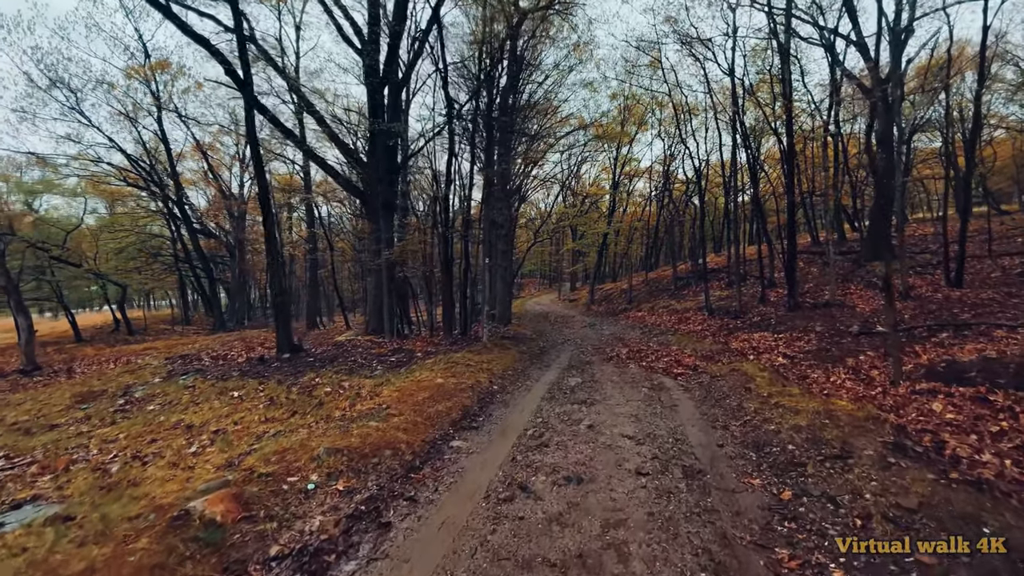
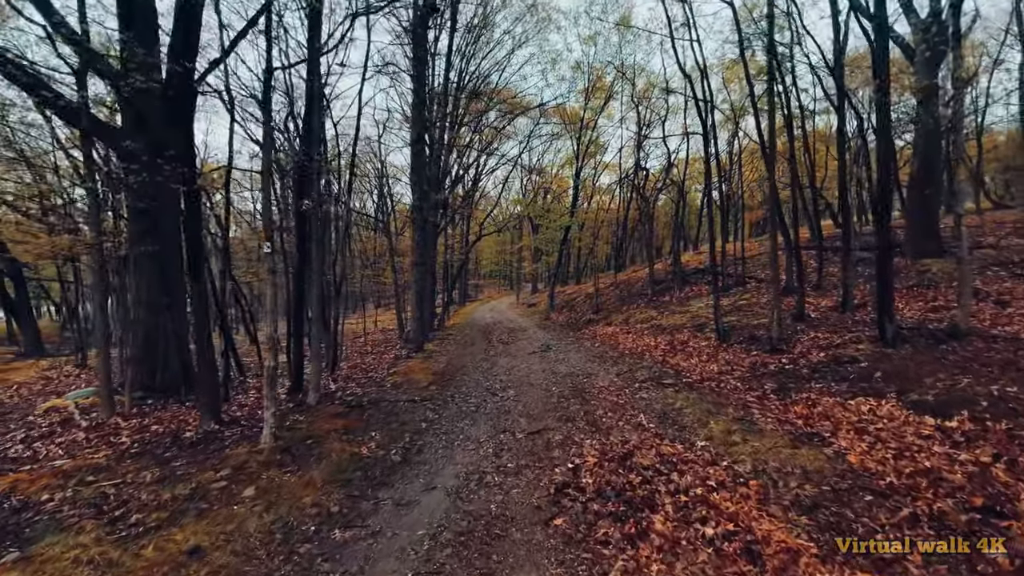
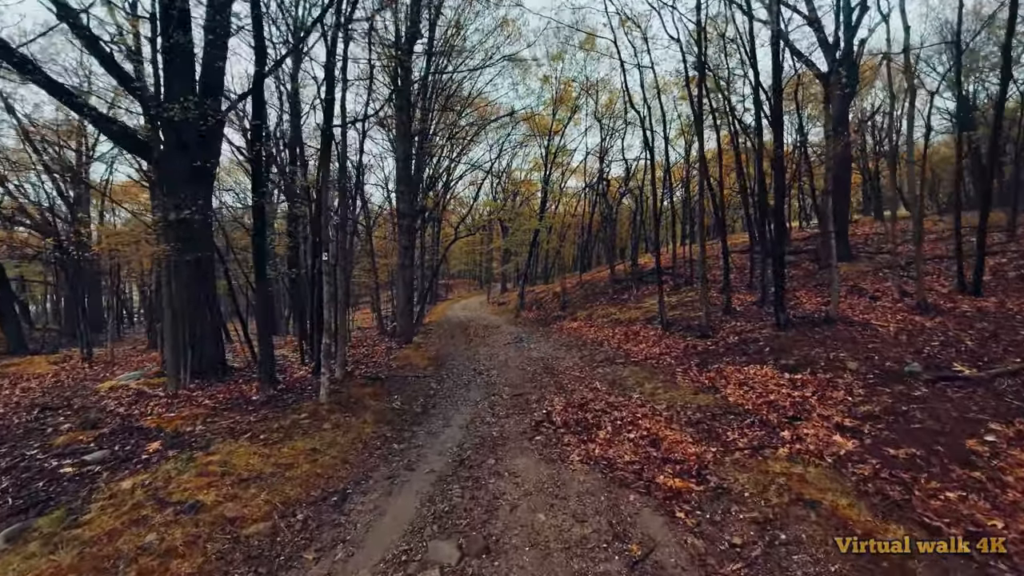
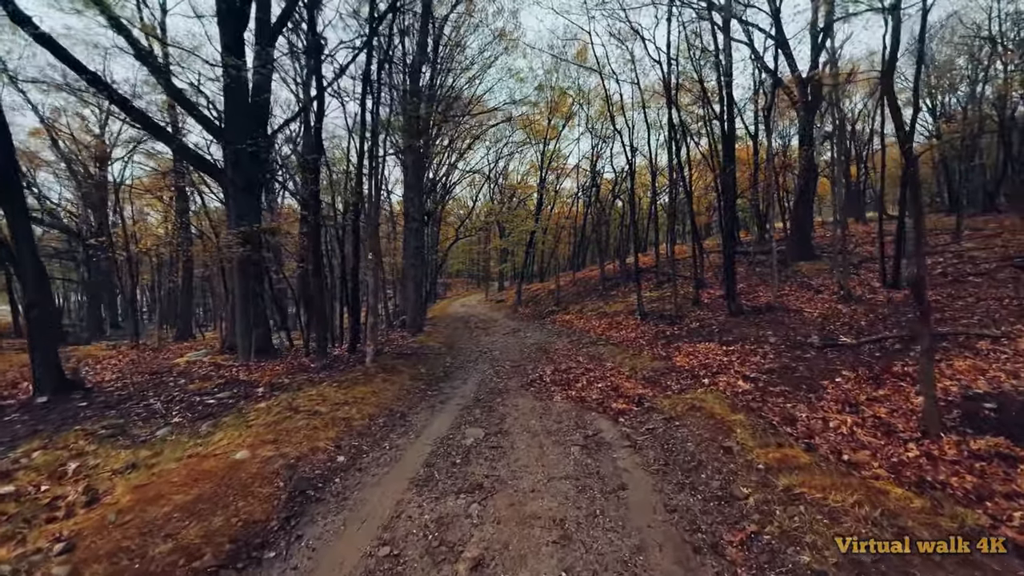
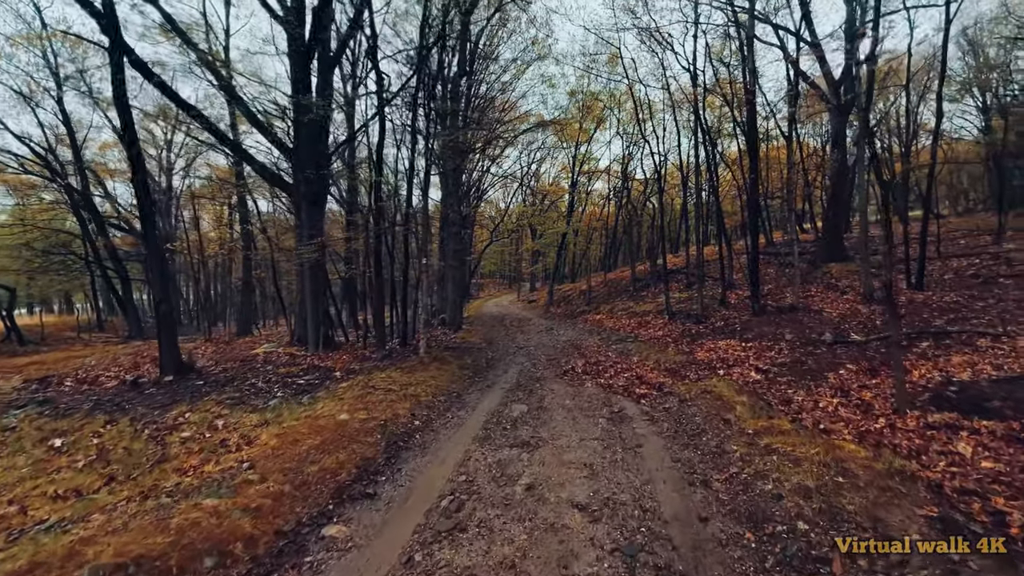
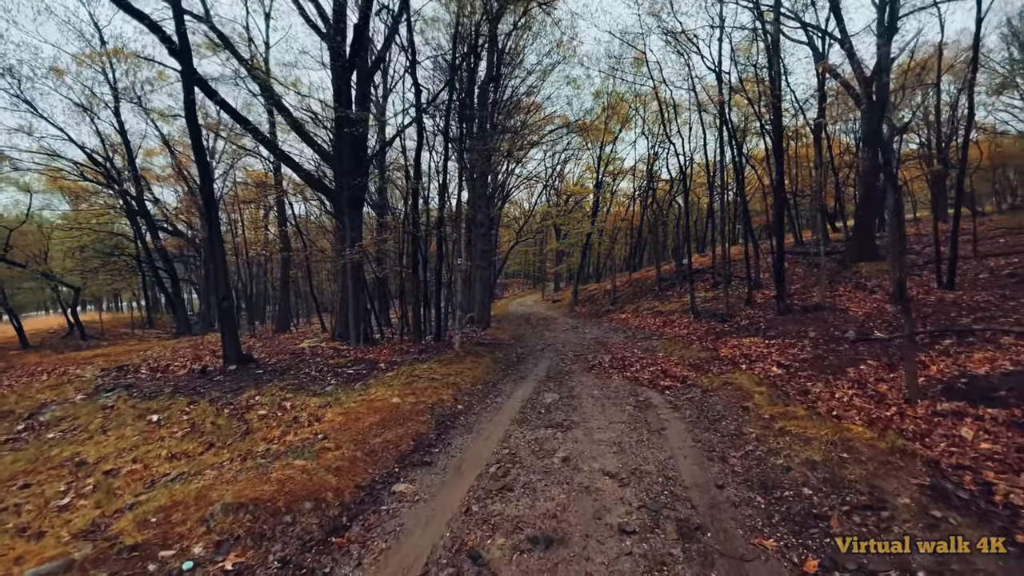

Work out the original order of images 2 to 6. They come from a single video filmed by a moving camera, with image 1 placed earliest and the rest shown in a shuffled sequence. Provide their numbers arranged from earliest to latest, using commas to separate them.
6, 5, 4, 3, 2
